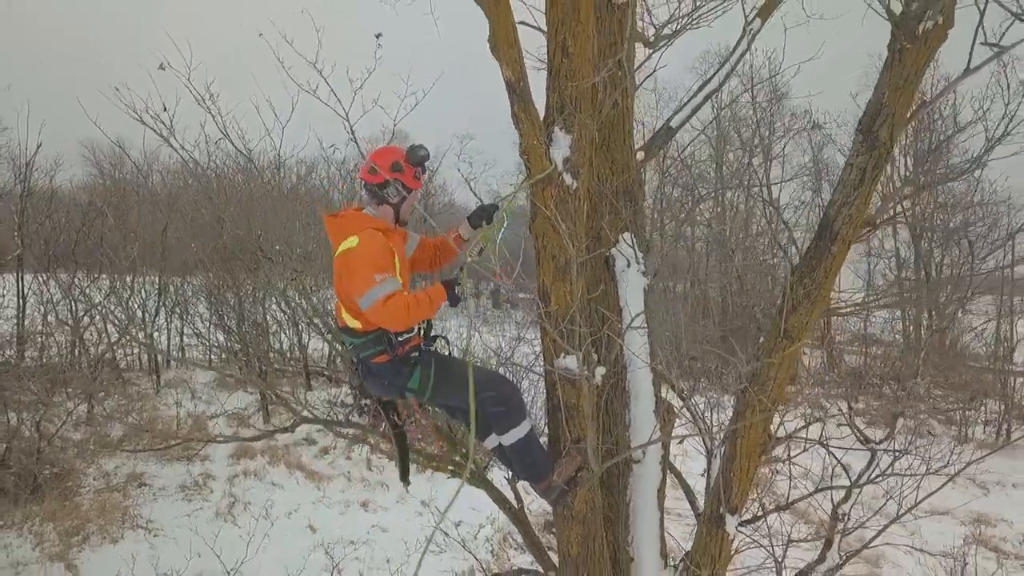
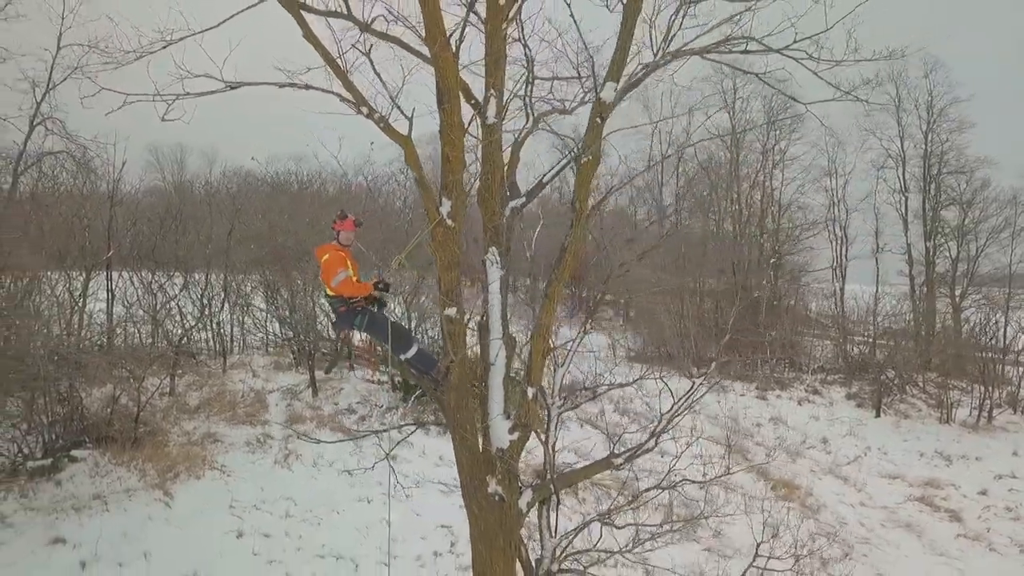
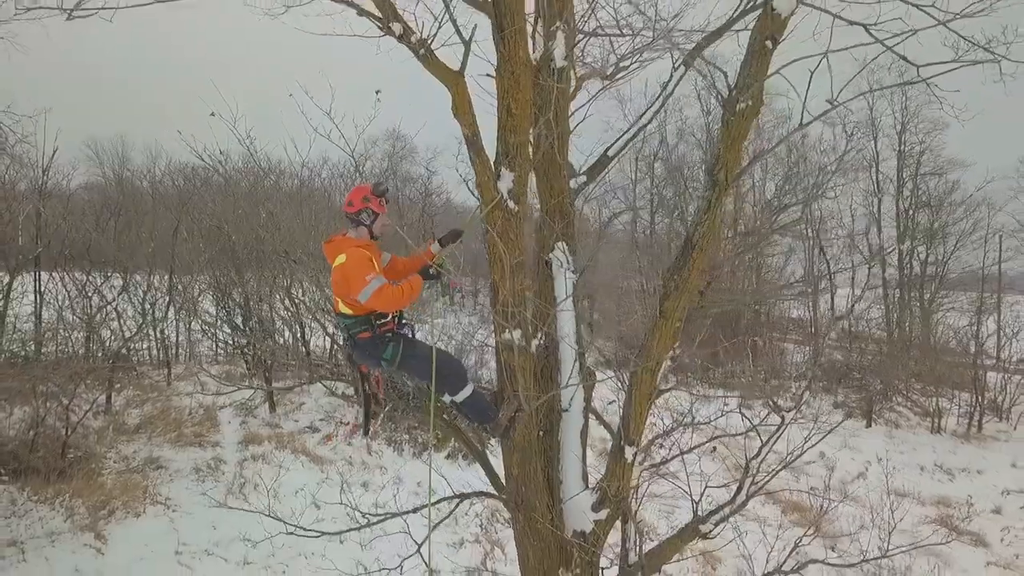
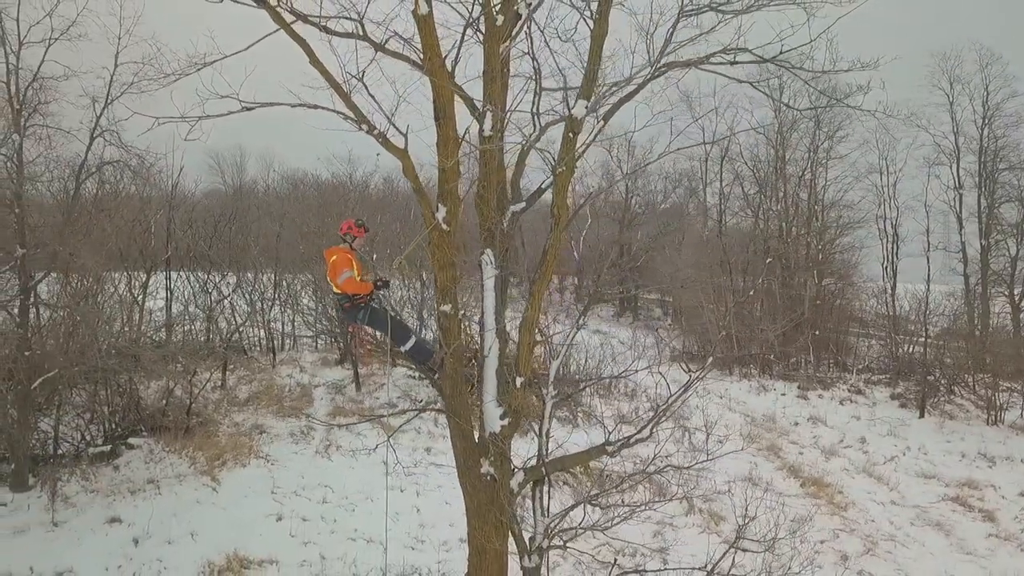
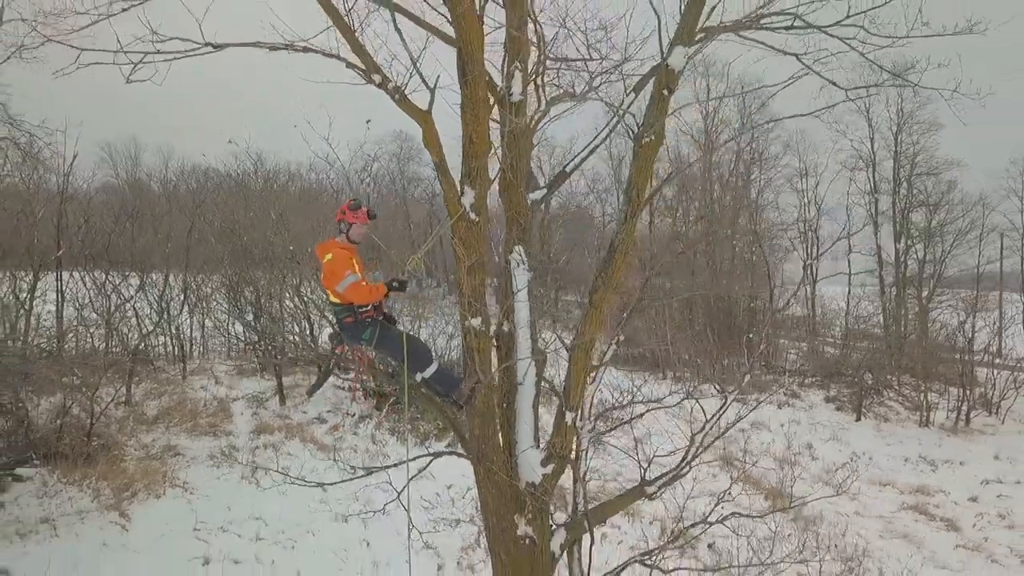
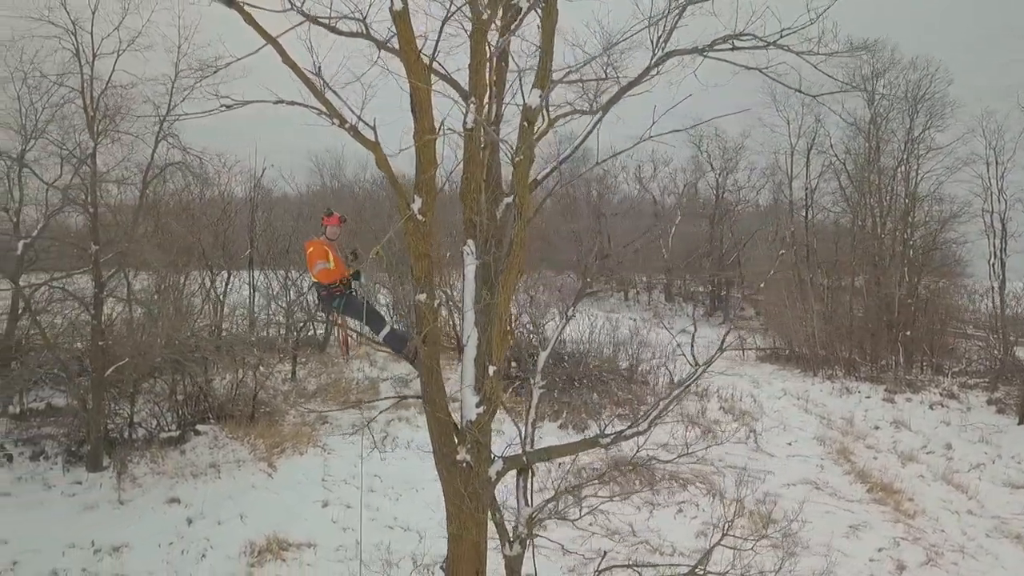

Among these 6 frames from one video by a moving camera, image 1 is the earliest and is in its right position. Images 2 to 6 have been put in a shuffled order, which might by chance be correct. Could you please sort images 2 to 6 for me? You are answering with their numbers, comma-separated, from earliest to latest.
3, 5, 2, 4, 6
